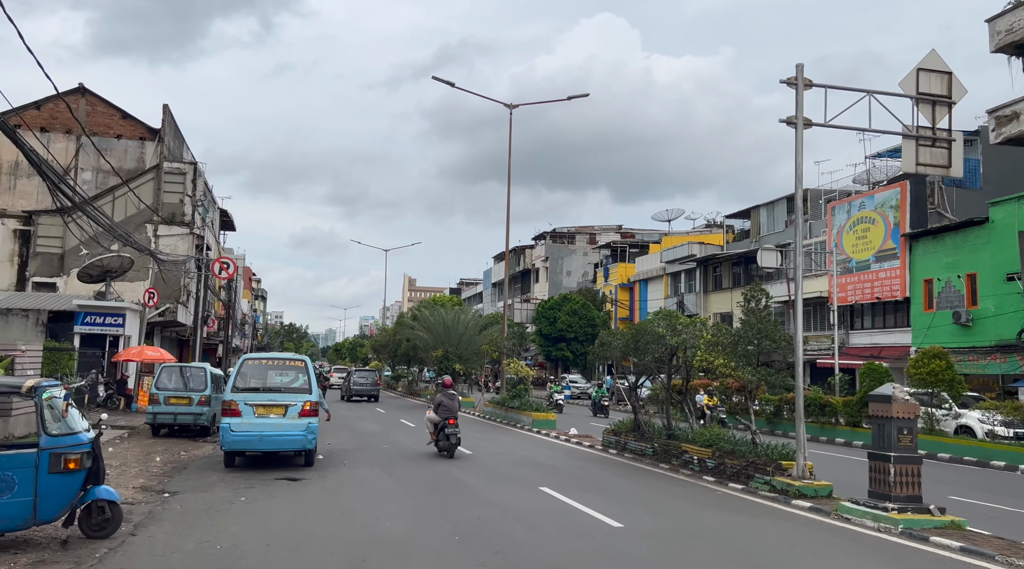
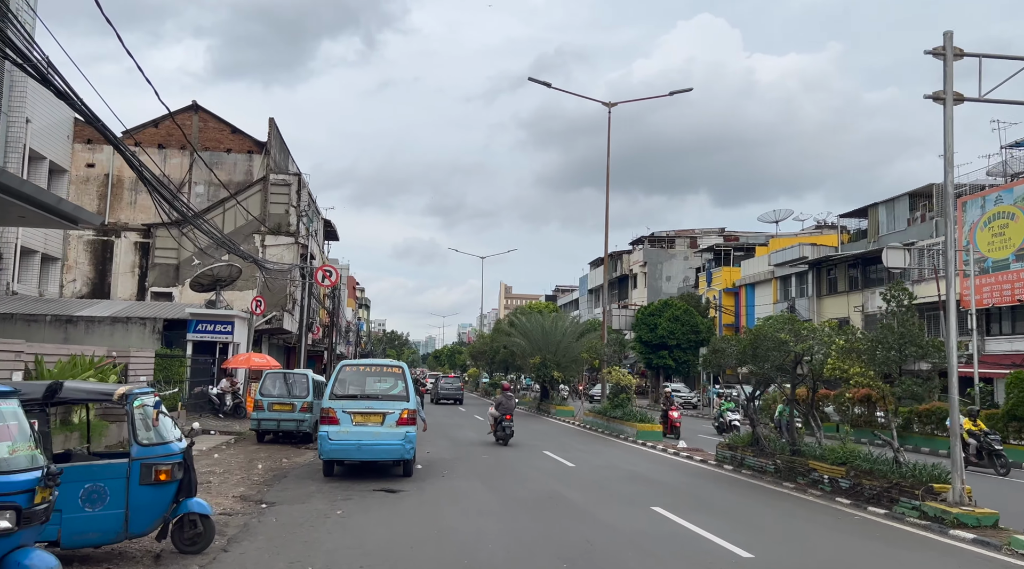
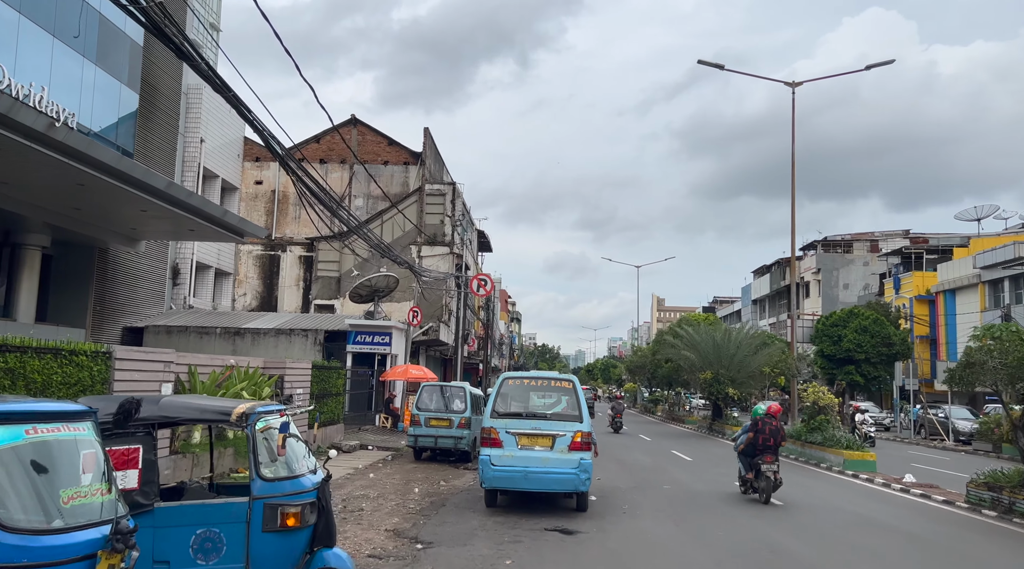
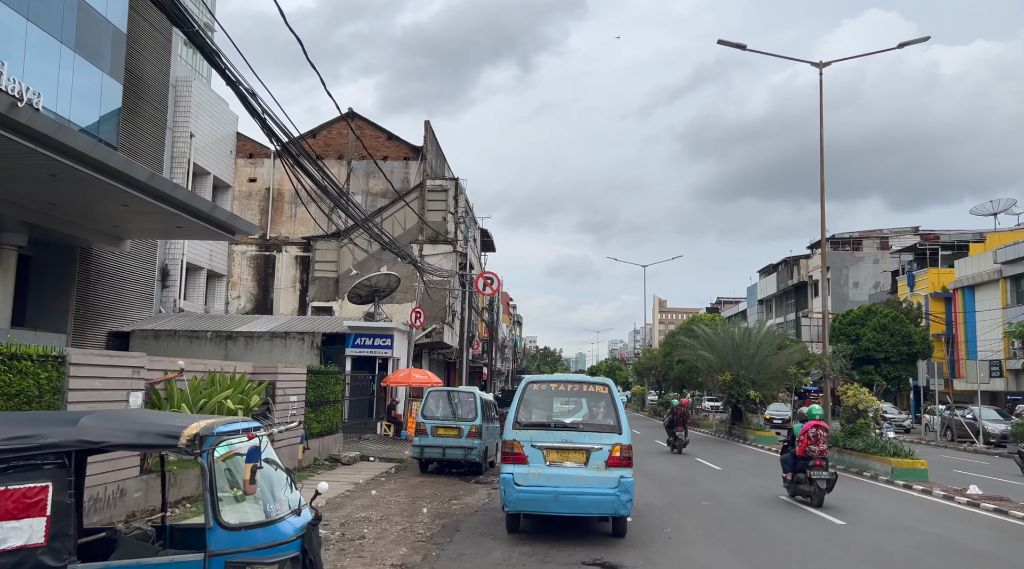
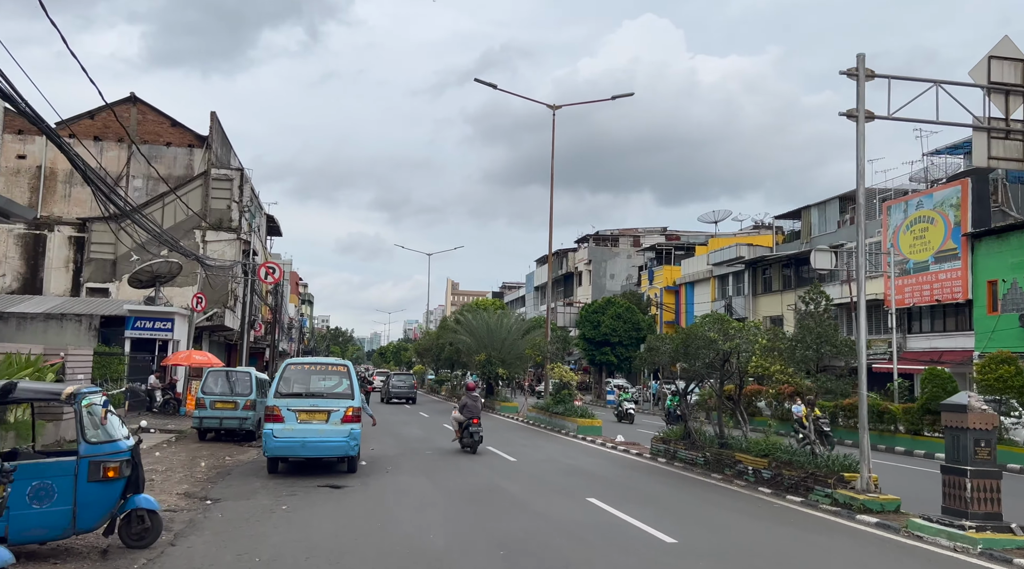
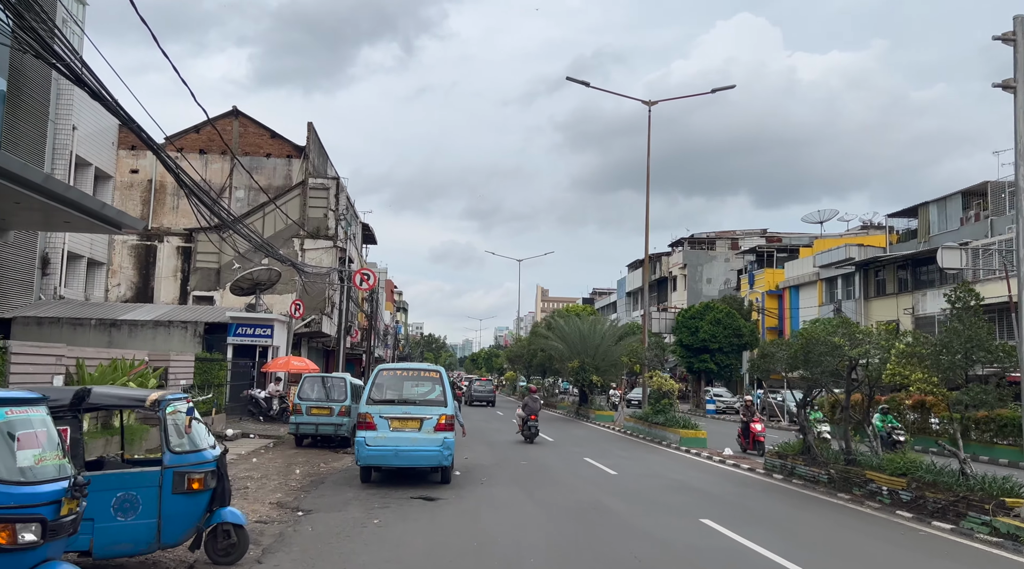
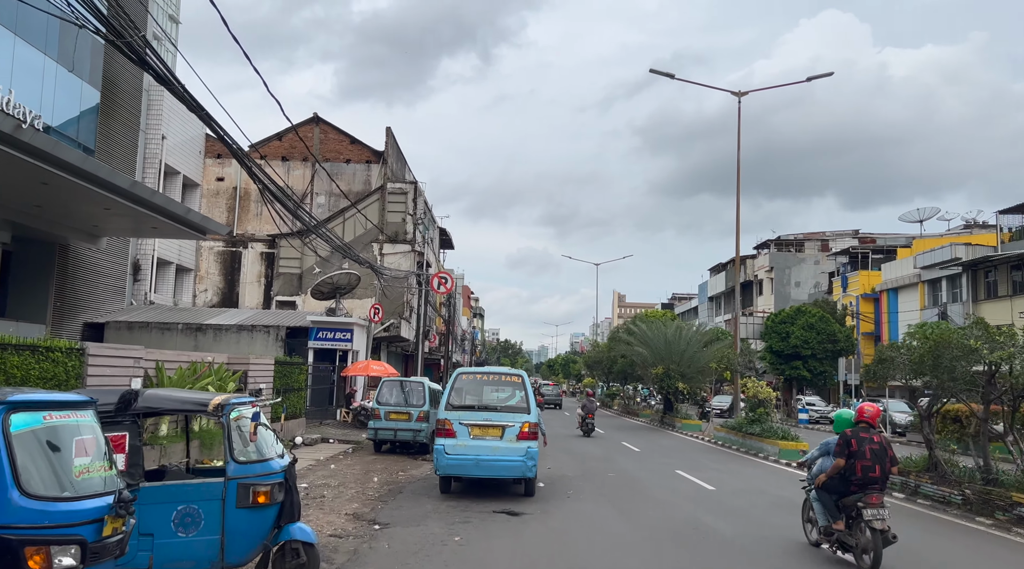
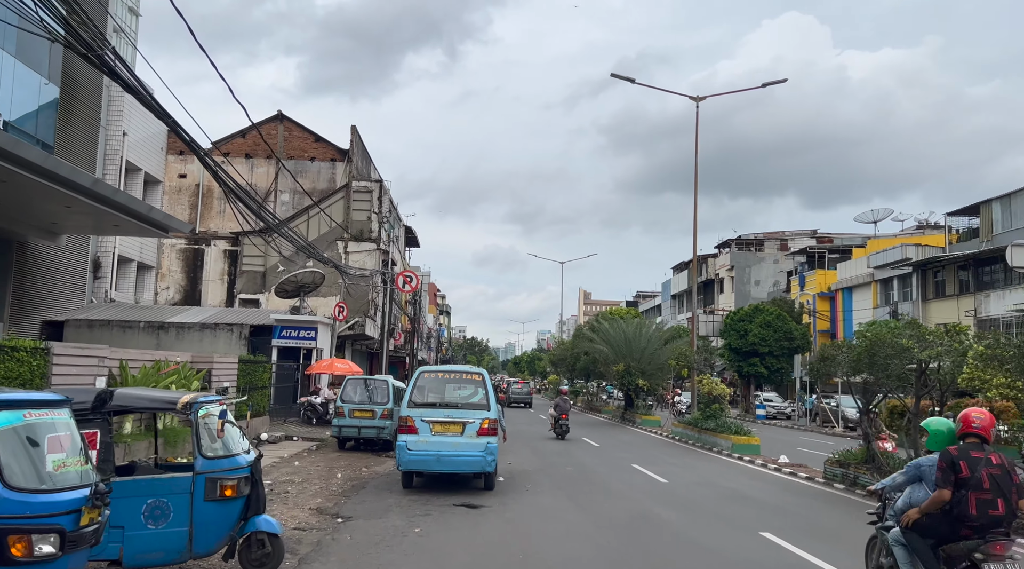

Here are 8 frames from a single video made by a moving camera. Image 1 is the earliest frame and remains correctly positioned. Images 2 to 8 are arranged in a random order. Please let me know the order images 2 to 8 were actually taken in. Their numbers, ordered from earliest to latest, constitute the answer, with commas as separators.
5, 2, 6, 8, 7, 3, 4
